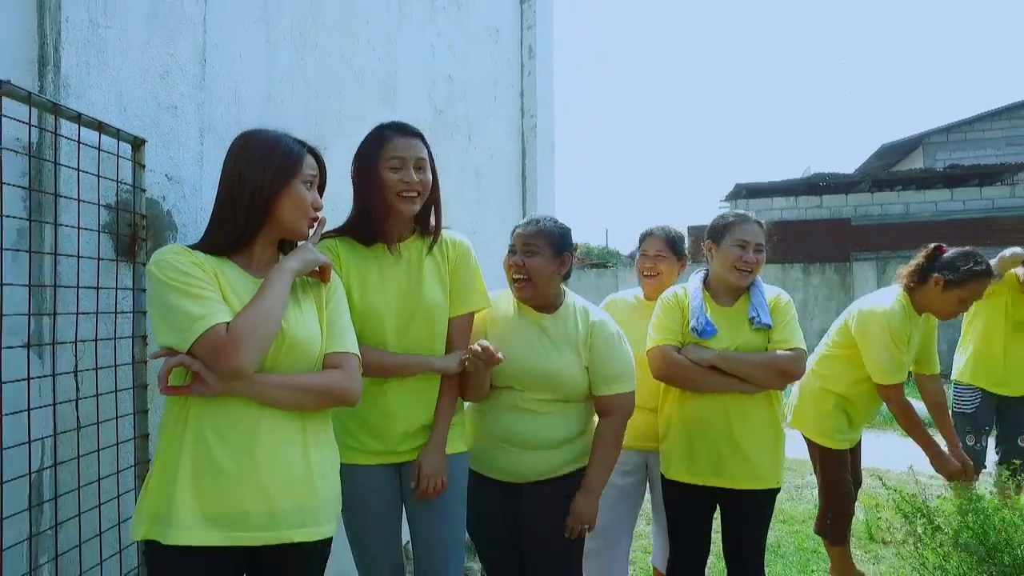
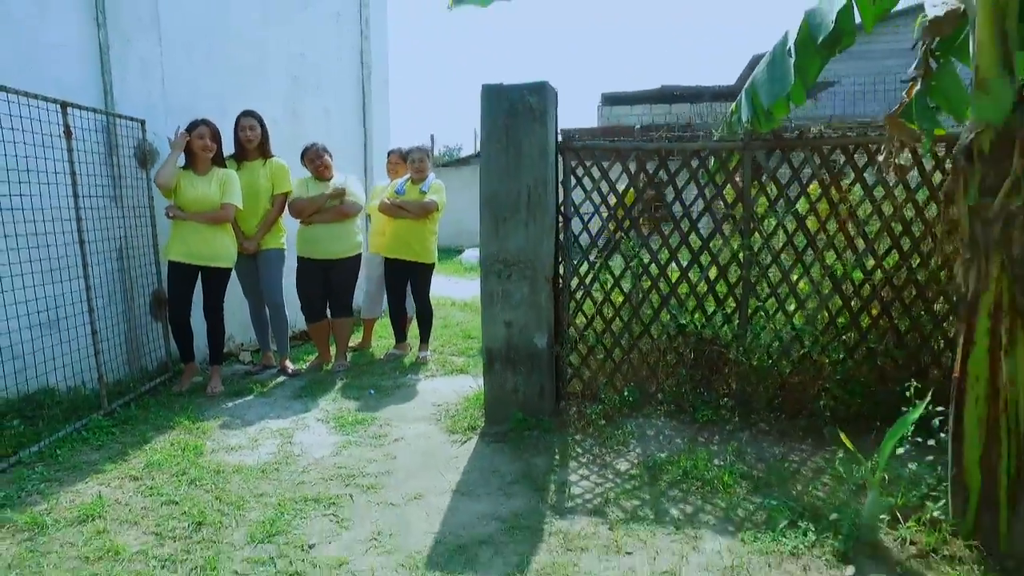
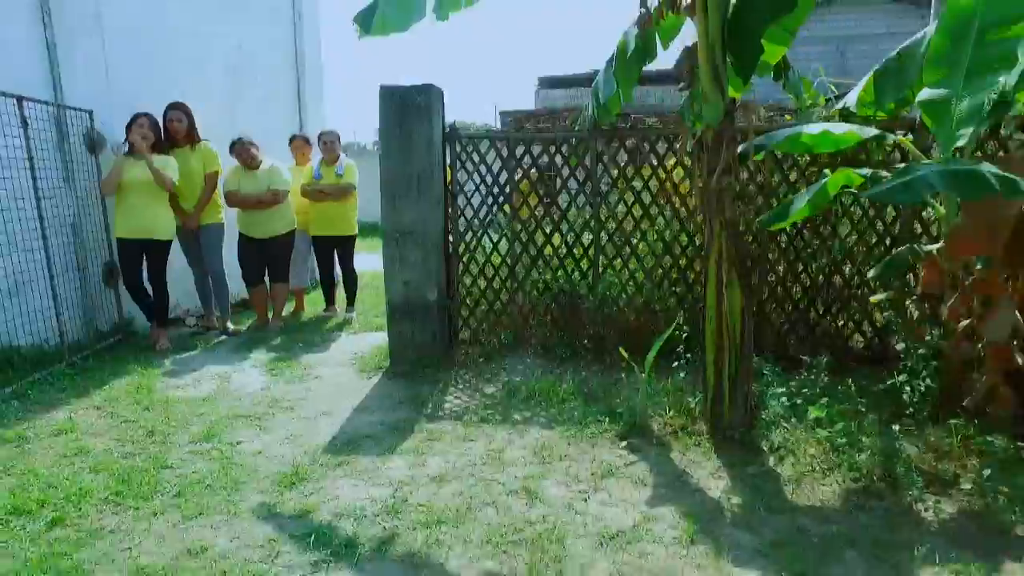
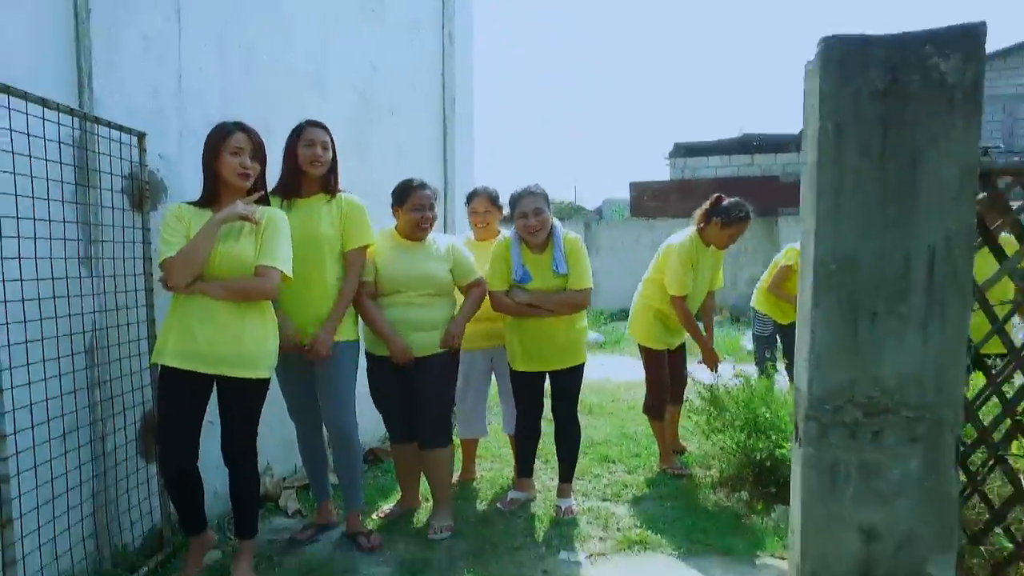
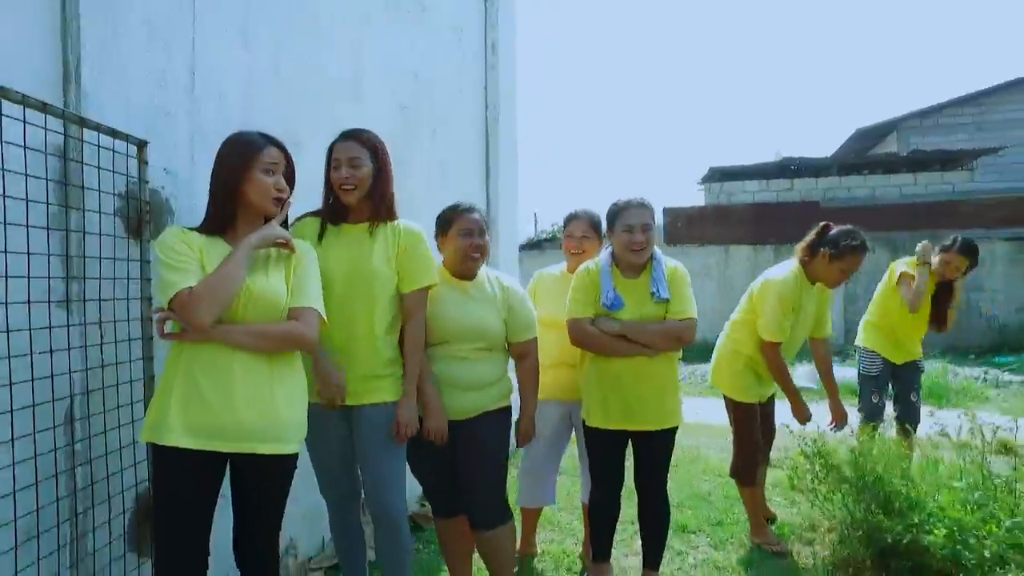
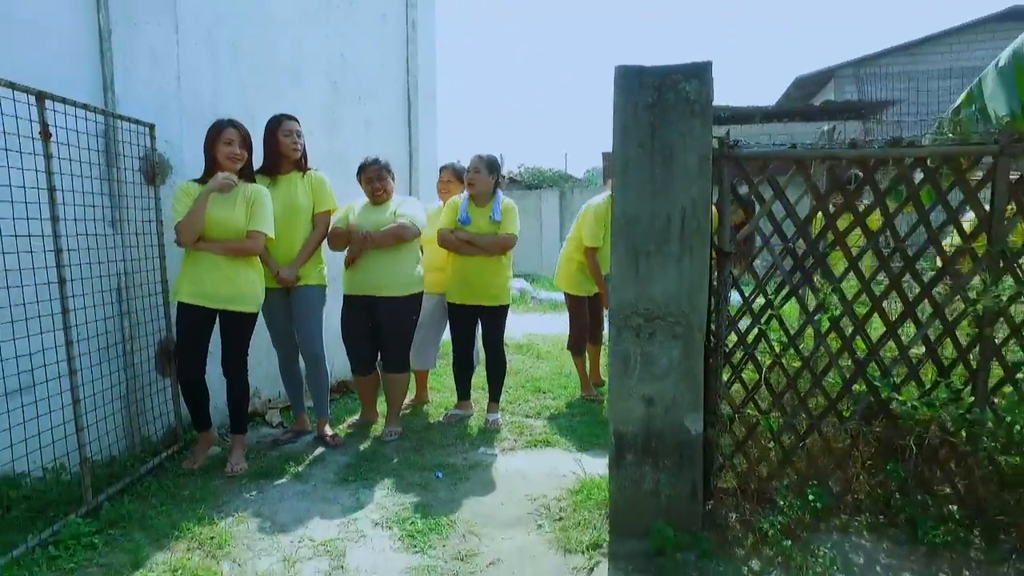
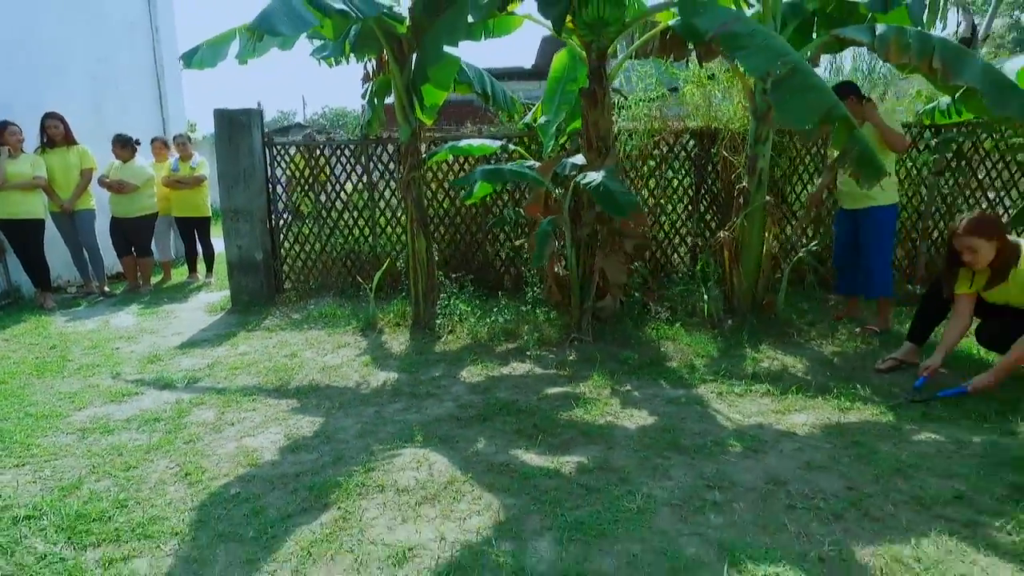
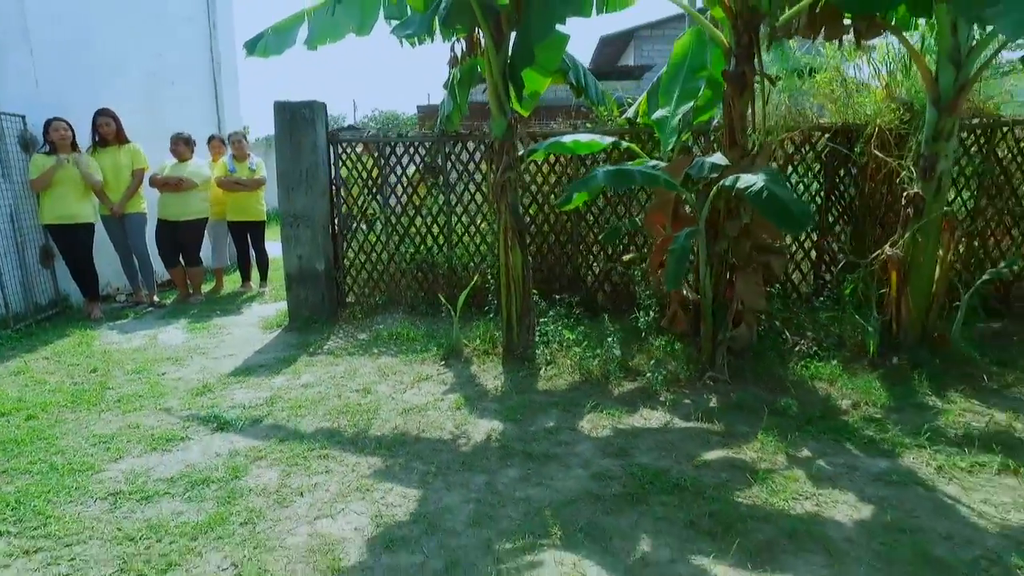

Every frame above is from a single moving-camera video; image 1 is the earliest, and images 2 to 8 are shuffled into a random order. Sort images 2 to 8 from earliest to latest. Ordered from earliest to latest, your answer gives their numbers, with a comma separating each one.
5, 4, 6, 2, 3, 8, 7
